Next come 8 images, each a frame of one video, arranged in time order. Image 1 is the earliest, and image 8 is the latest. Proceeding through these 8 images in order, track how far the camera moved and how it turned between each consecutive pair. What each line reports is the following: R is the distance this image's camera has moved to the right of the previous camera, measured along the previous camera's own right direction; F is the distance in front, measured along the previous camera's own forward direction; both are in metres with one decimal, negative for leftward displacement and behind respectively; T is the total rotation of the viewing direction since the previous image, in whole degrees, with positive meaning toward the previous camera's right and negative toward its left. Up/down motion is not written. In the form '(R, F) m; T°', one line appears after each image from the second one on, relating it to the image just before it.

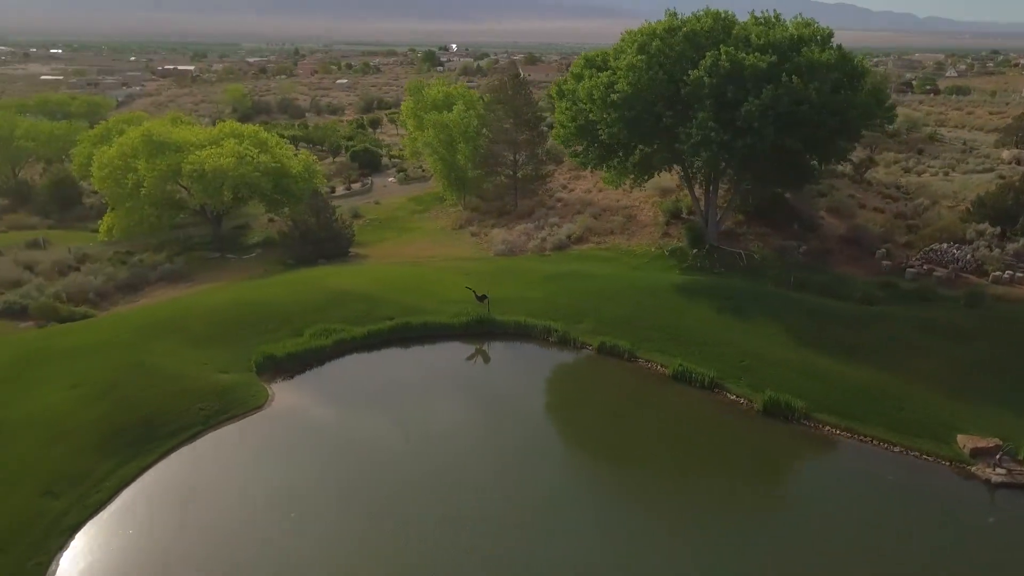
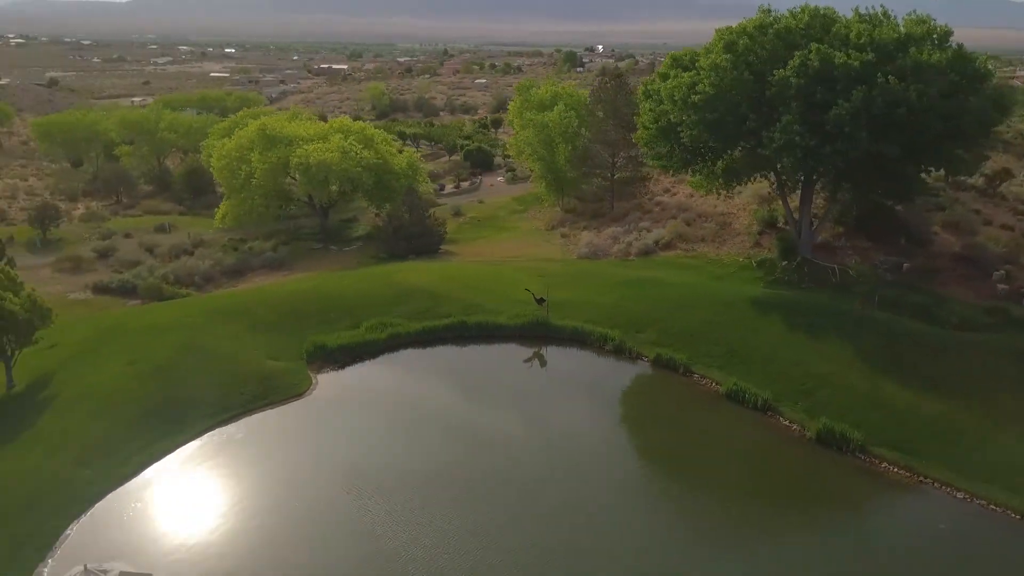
(+3.1, +1.0) m; -9°
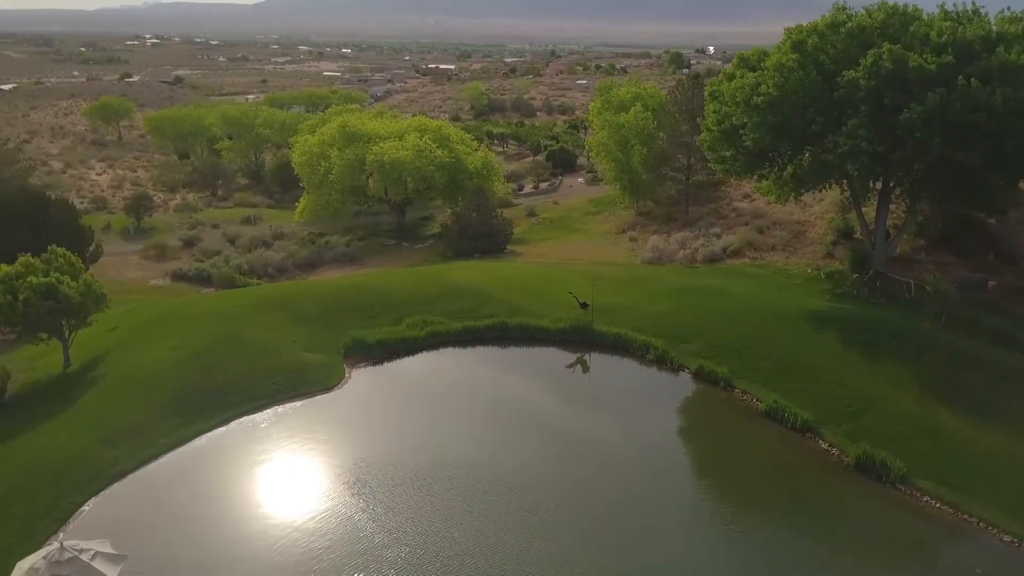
(+2.3, +0.7) m; -7°
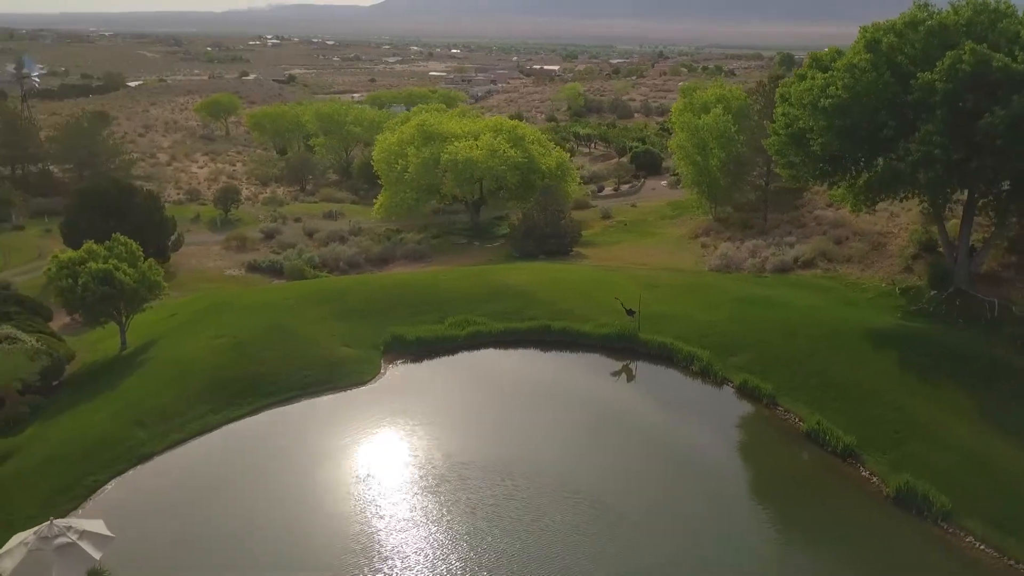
(+2.2, +0.6) m; -7°
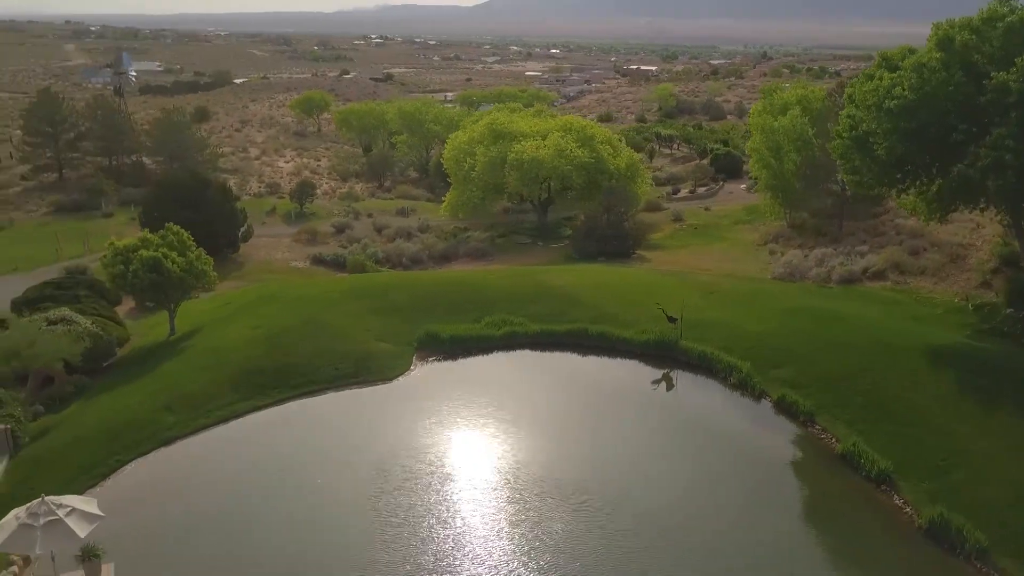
(+2.1, +0.6) m; -6°
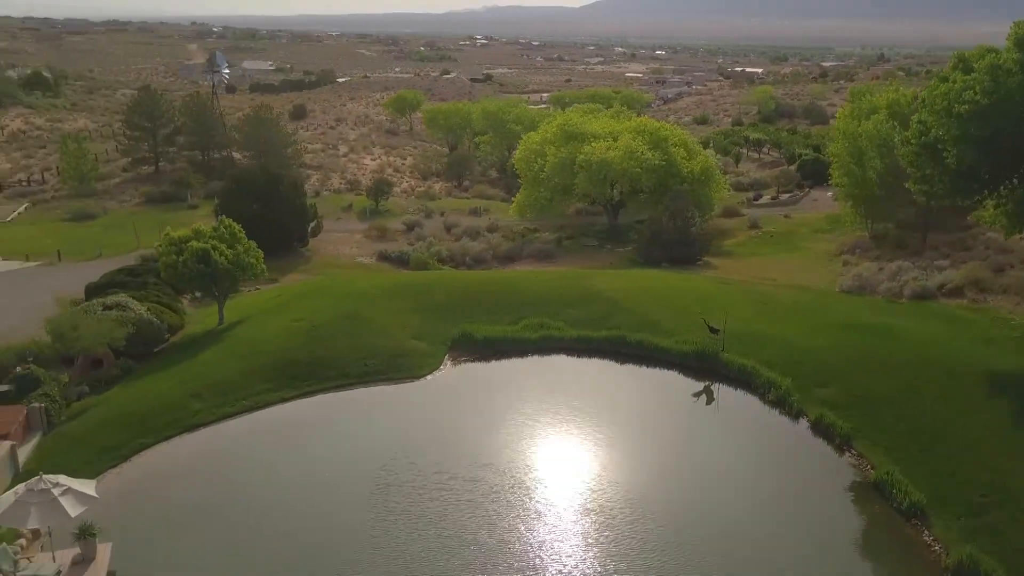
(+2.2, +0.5) m; -7°
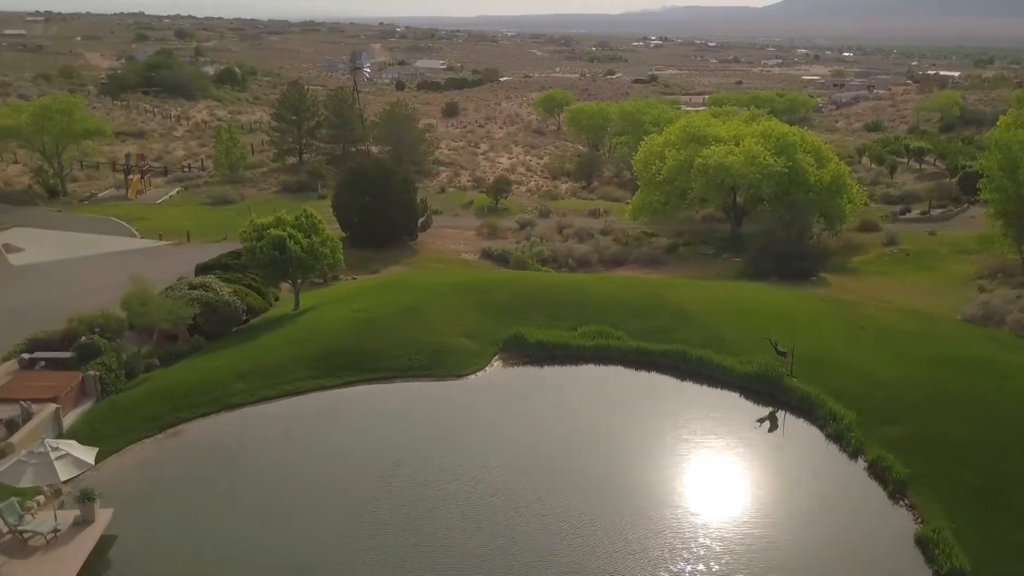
(+3.8, +1.1) m; -11°
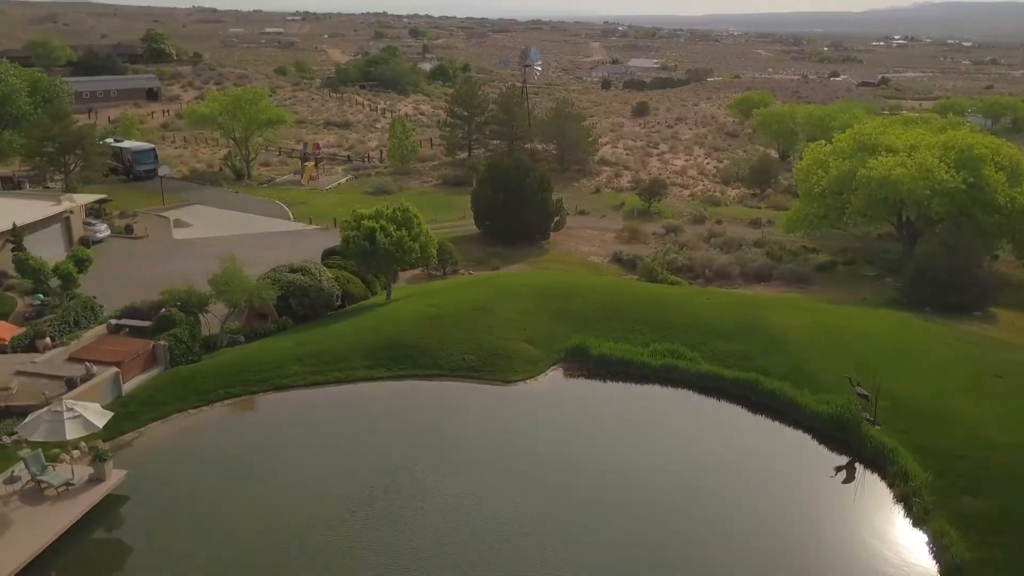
(+4.8, +1.7) m; -14°
